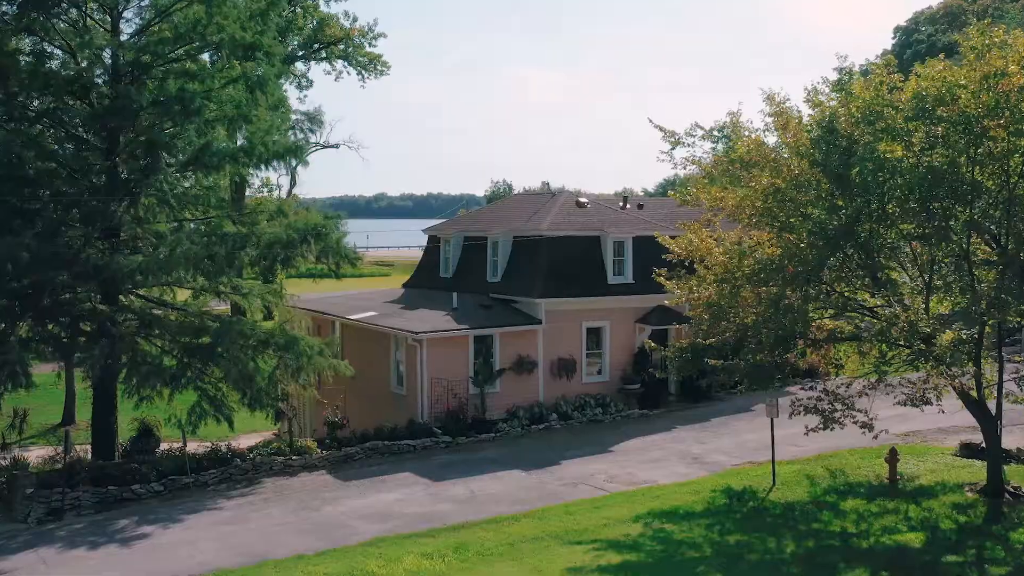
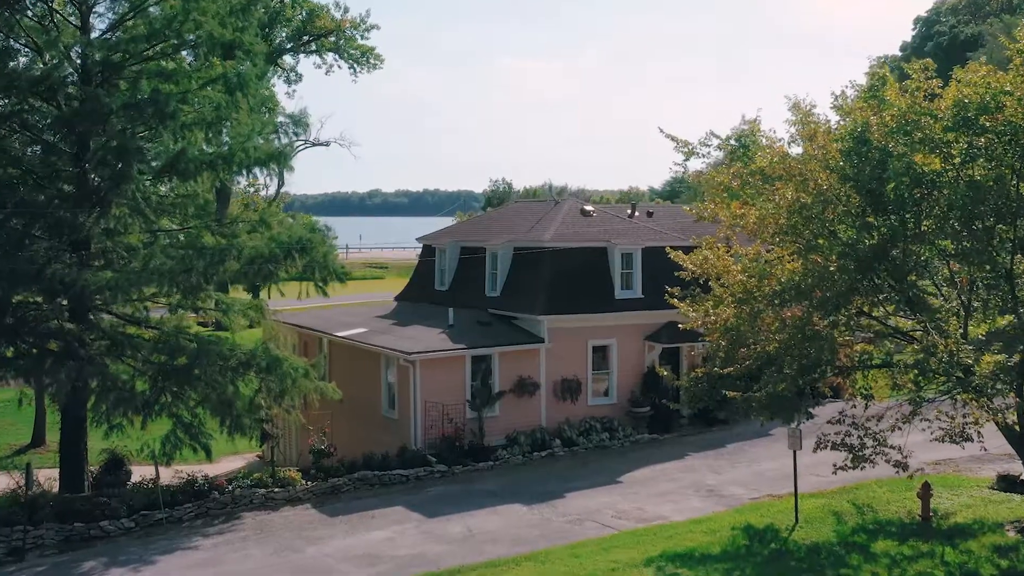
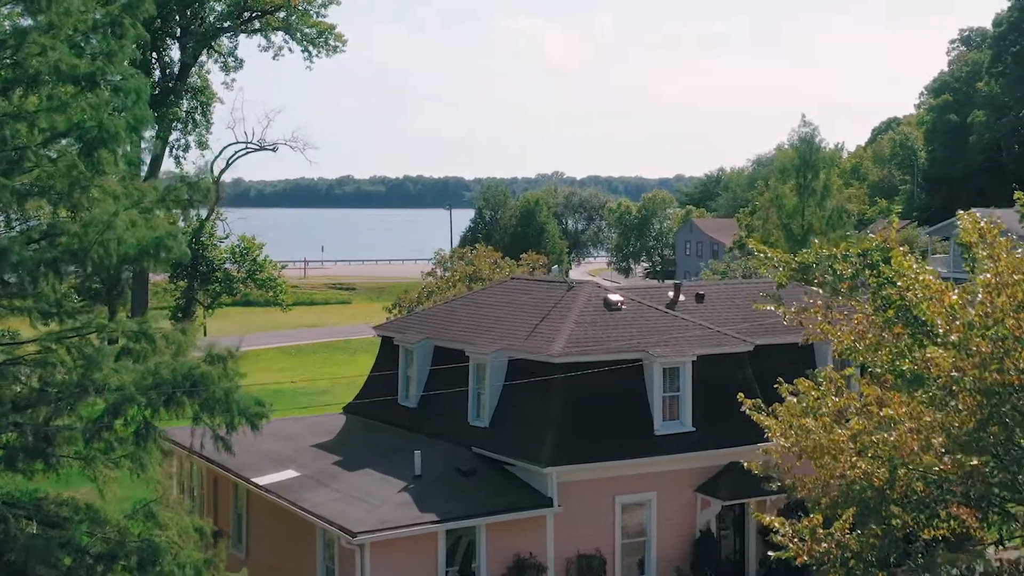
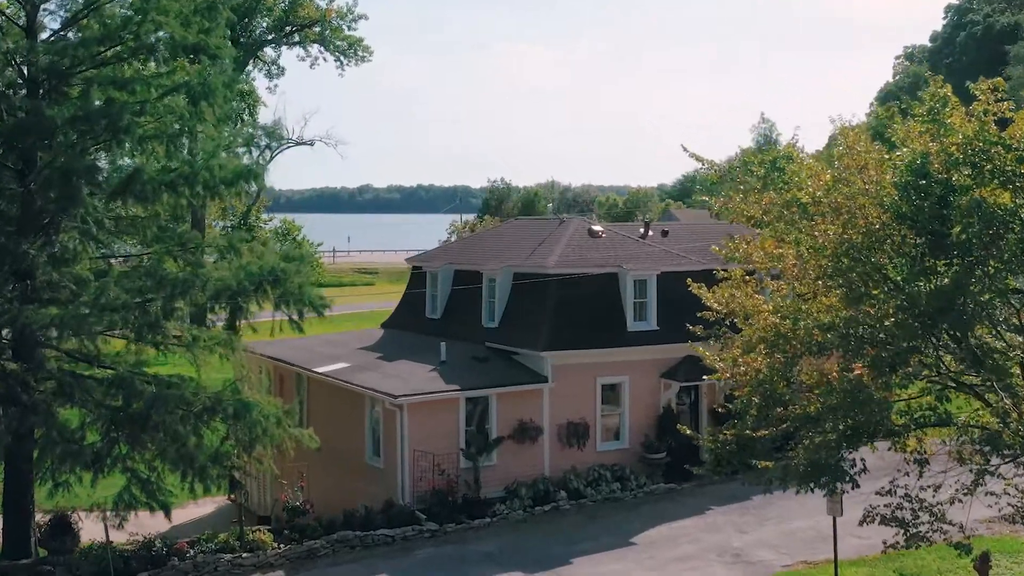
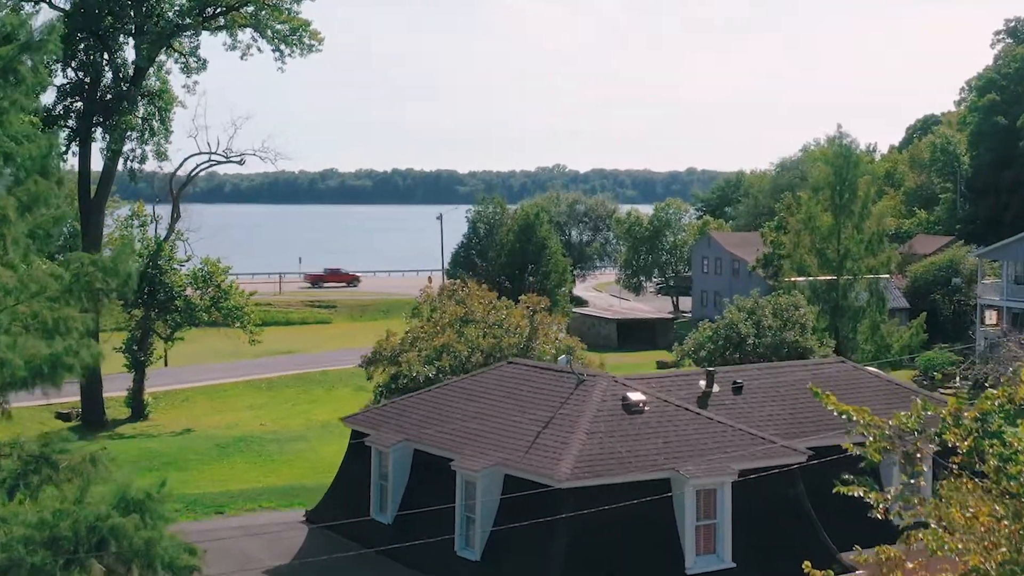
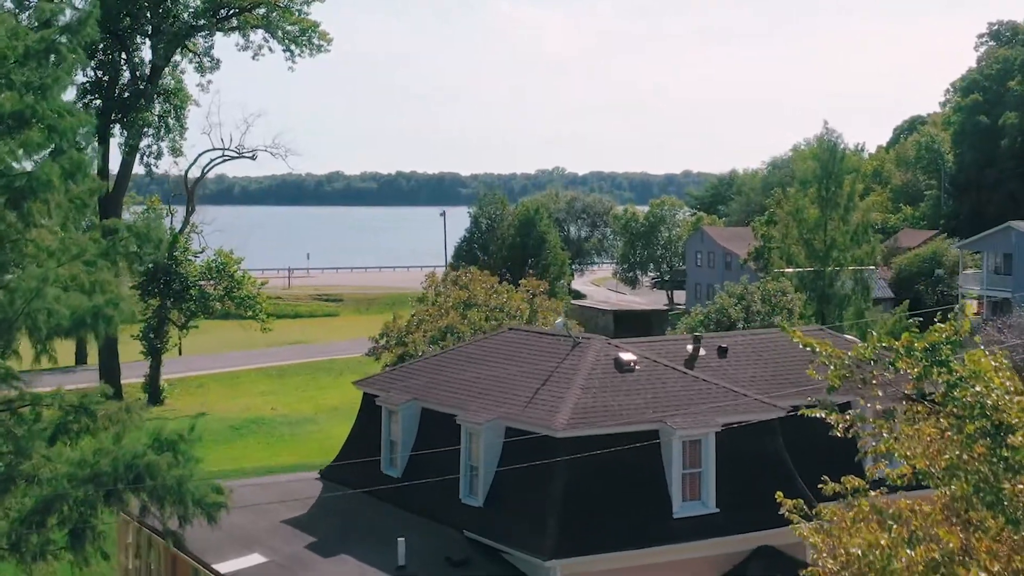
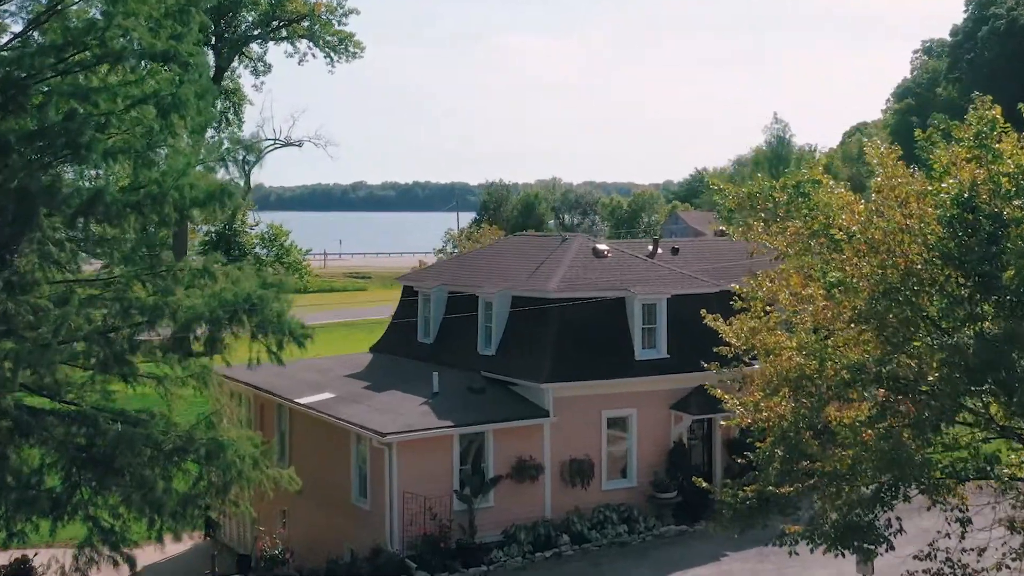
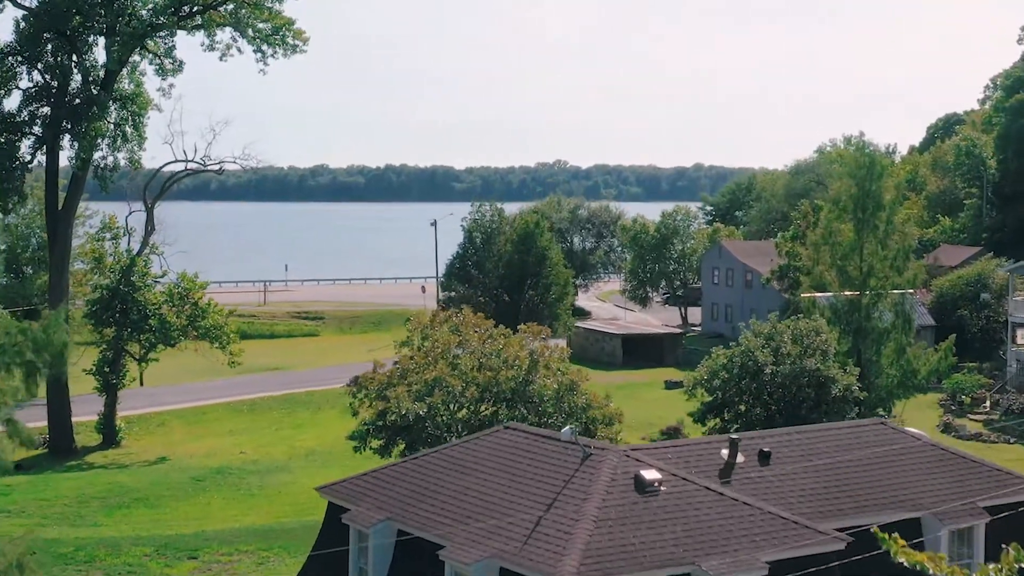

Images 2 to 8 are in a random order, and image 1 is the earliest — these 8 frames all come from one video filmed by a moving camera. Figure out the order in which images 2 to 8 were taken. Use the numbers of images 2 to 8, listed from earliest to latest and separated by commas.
2, 4, 7, 3, 6, 5, 8
